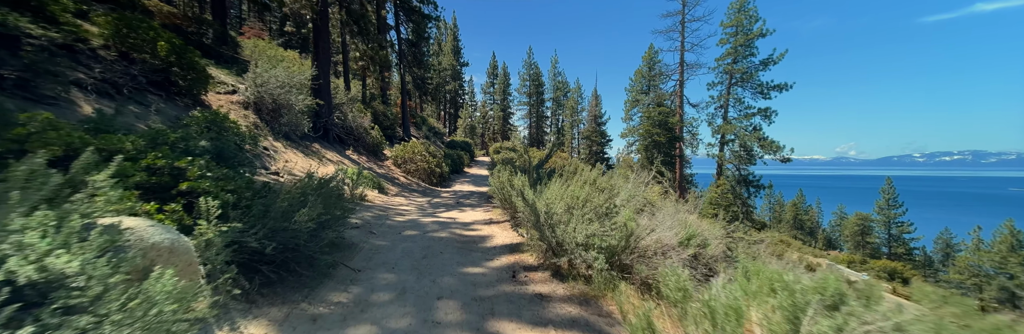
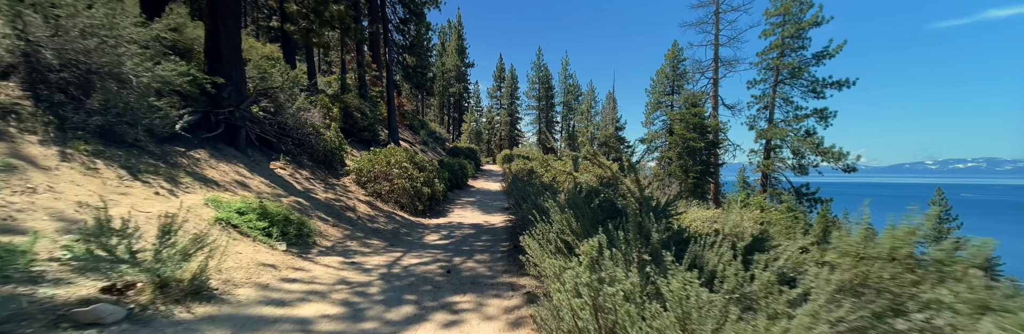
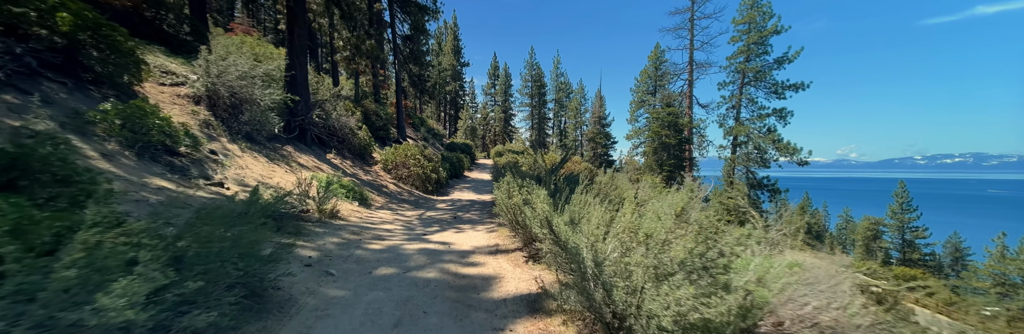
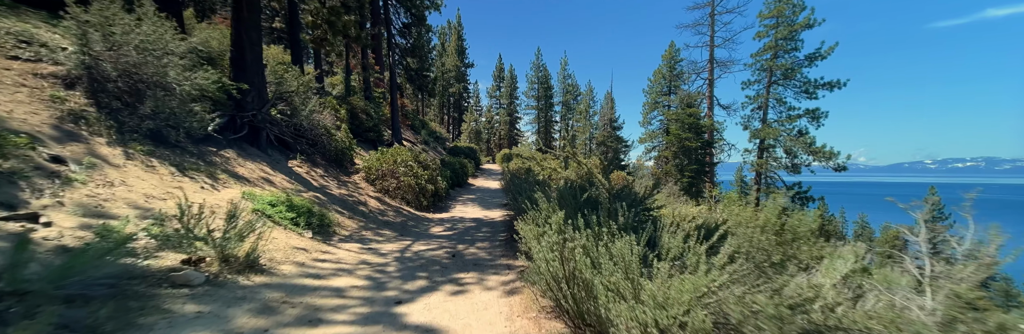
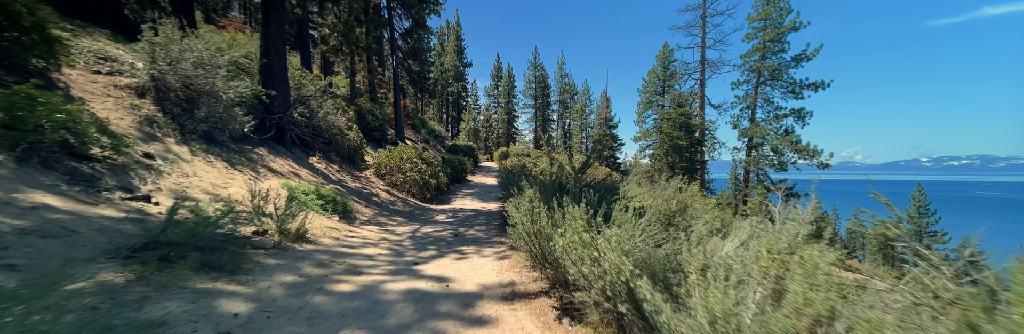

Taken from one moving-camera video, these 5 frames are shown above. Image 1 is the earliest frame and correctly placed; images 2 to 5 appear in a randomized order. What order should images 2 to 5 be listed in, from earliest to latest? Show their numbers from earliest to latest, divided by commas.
3, 5, 4, 2
